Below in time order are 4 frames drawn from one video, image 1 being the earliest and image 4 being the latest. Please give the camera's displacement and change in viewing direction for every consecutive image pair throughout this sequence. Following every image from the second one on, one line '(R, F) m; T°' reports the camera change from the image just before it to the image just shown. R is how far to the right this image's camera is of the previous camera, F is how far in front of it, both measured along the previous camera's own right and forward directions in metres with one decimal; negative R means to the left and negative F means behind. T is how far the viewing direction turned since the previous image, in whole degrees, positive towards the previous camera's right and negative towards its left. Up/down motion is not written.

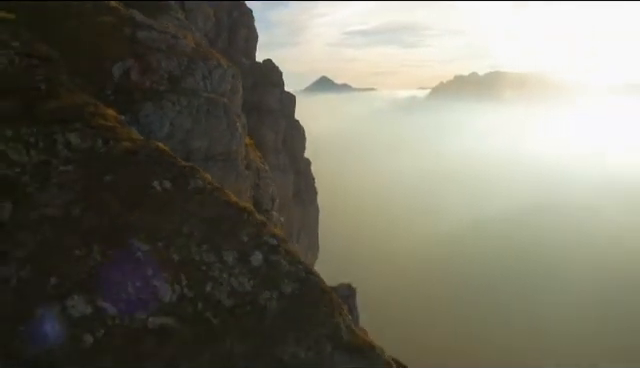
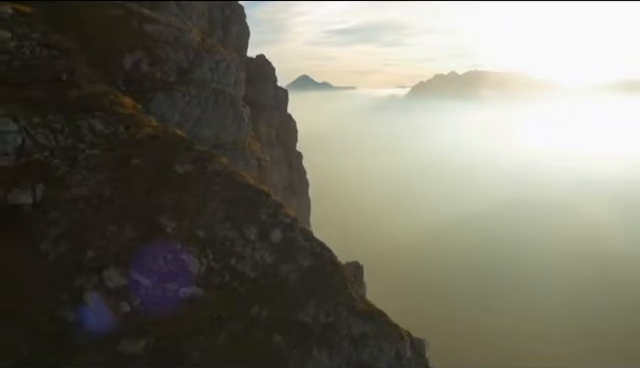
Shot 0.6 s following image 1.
(-1.9, -2.2) m; +2°
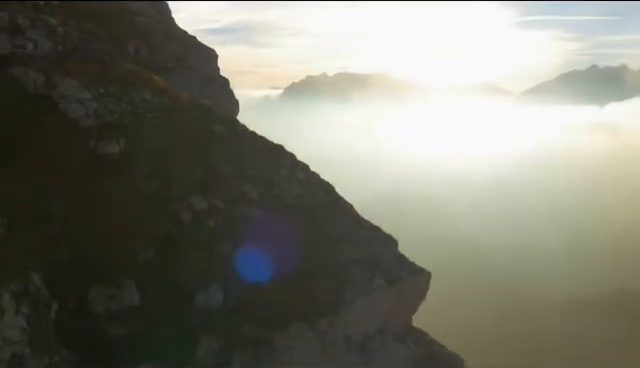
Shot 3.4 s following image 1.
(-10.1, -10.4) m; +12°
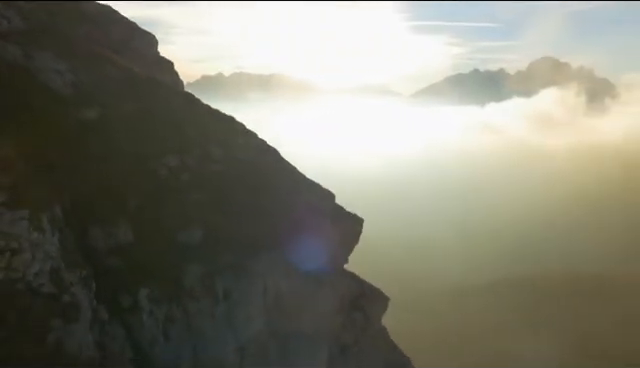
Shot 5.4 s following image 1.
(-4.5, -7.5) m; +10°
